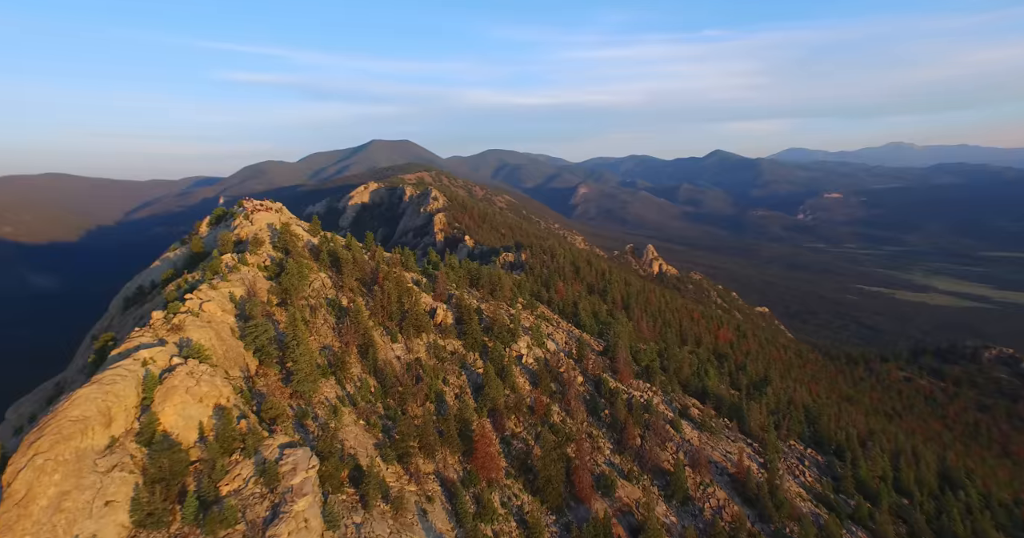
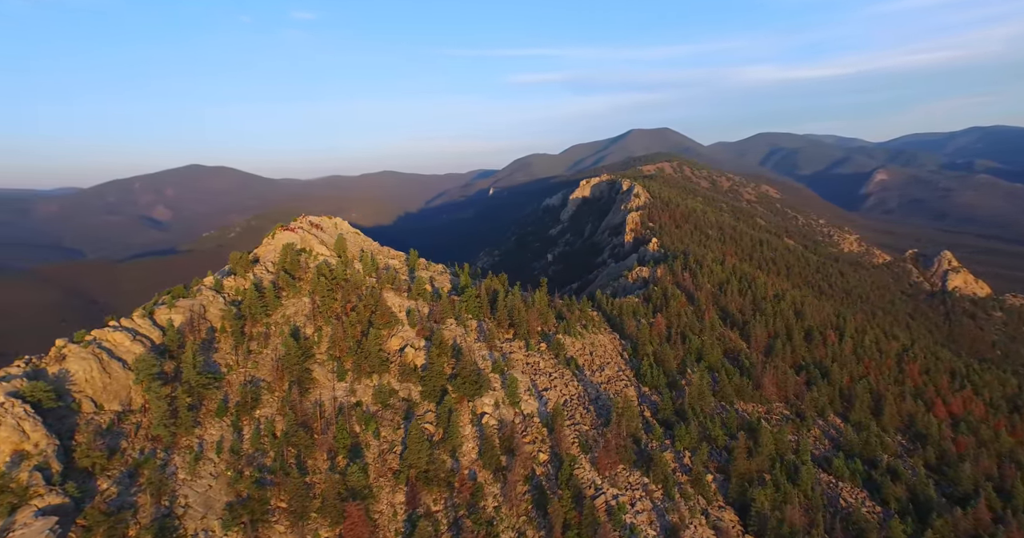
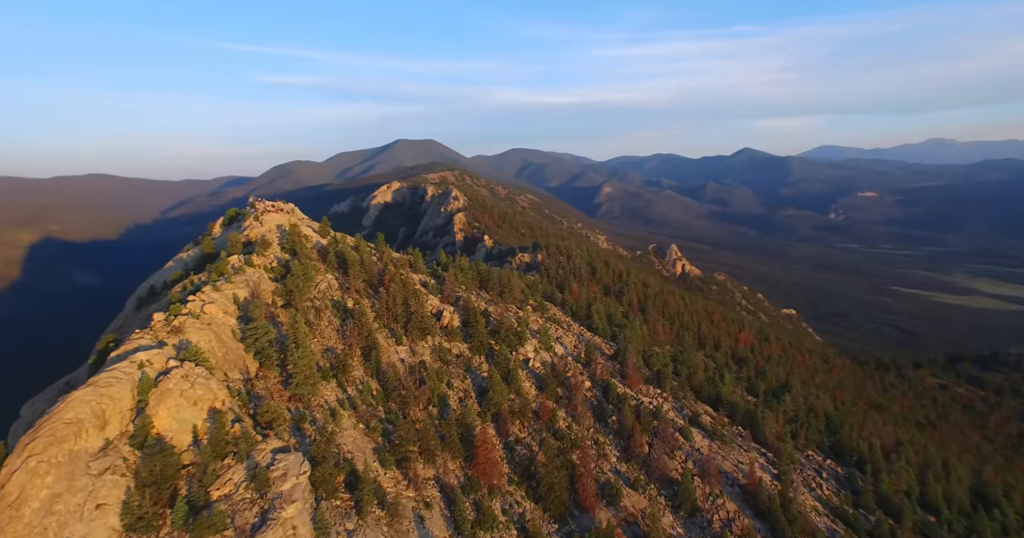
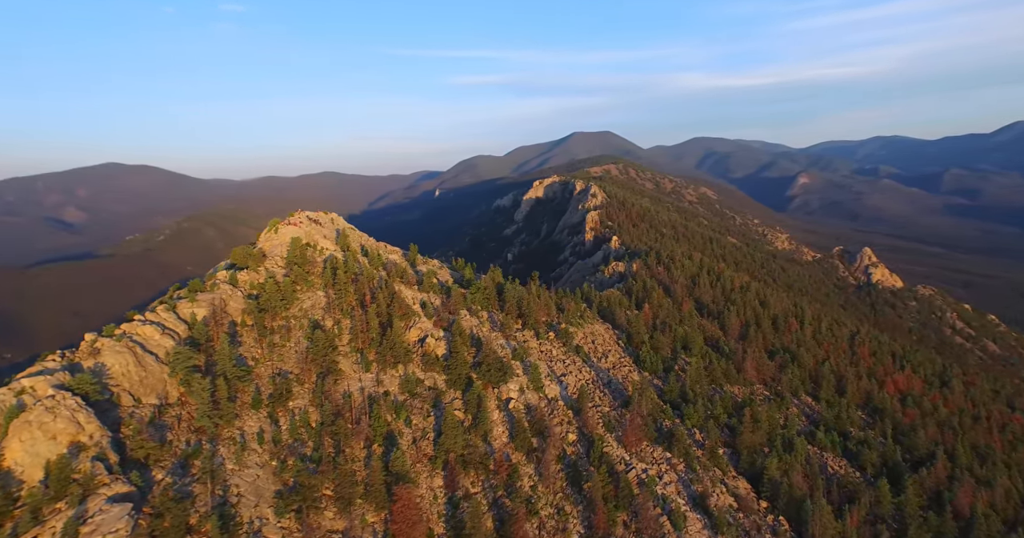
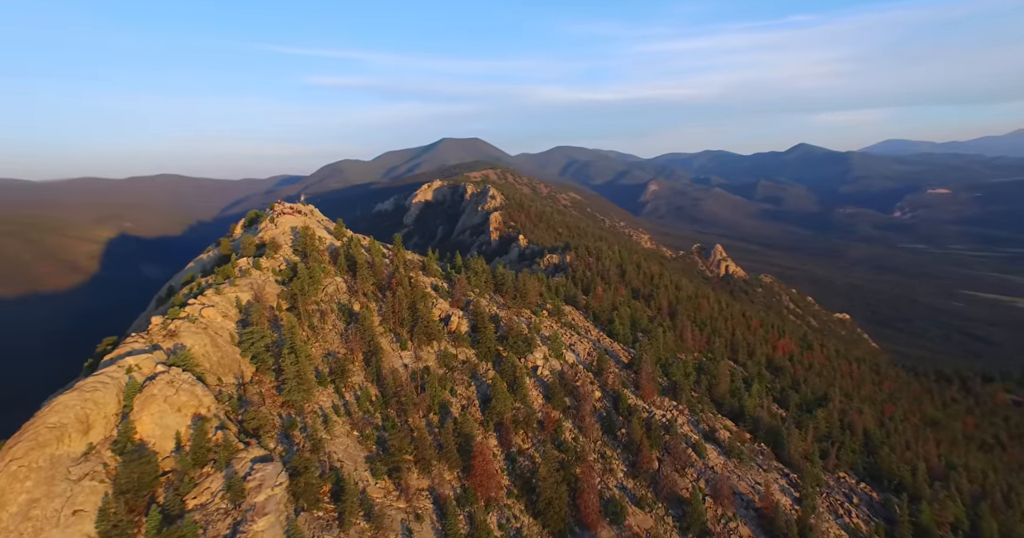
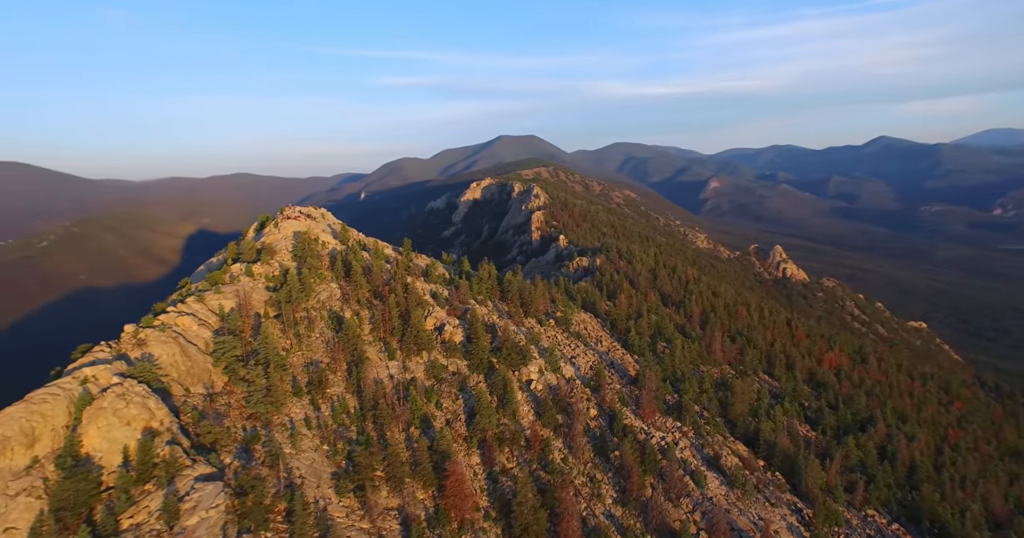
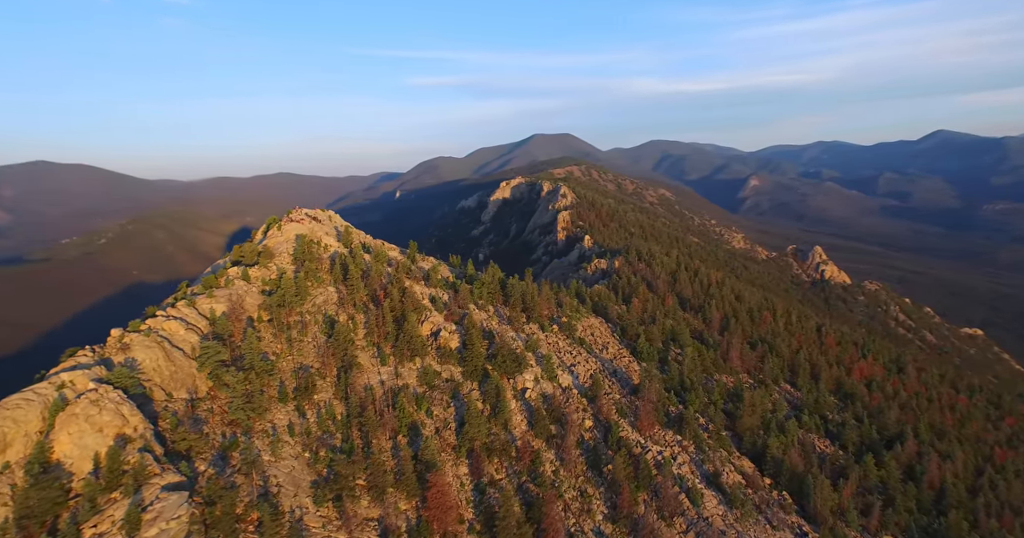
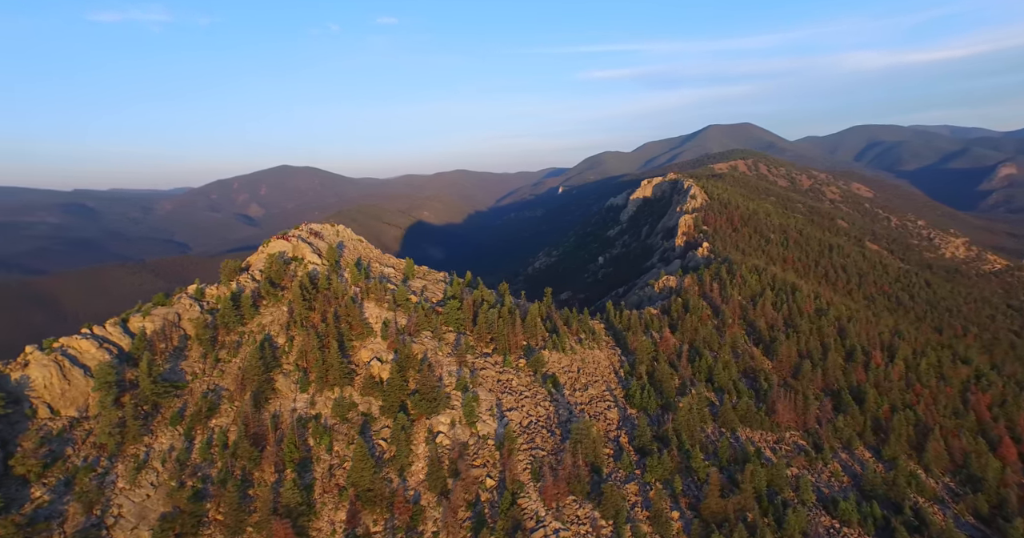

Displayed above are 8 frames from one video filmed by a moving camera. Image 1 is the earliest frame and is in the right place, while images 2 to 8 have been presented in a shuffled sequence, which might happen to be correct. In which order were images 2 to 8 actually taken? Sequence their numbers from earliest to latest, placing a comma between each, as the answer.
3, 5, 6, 7, 4, 2, 8
